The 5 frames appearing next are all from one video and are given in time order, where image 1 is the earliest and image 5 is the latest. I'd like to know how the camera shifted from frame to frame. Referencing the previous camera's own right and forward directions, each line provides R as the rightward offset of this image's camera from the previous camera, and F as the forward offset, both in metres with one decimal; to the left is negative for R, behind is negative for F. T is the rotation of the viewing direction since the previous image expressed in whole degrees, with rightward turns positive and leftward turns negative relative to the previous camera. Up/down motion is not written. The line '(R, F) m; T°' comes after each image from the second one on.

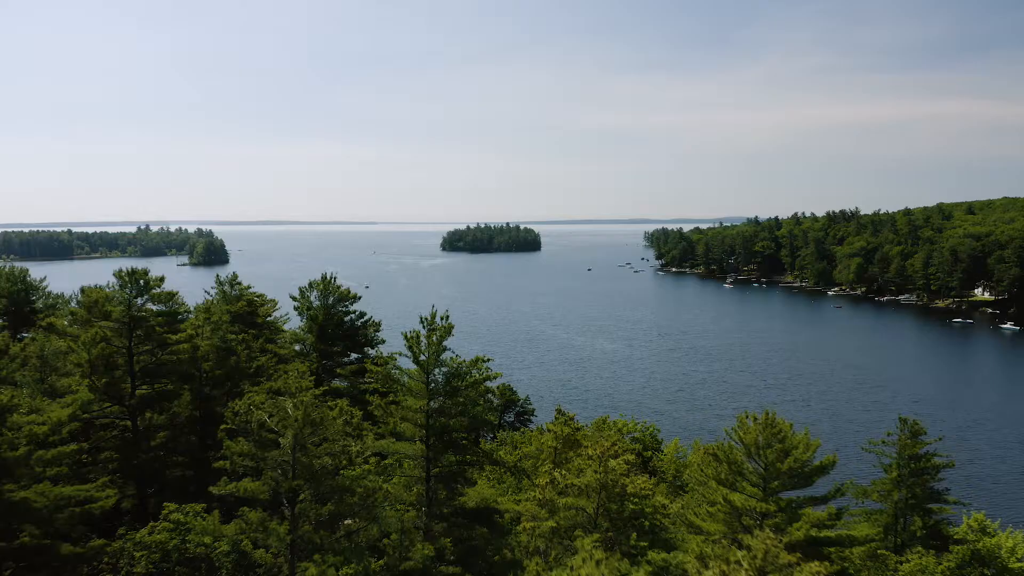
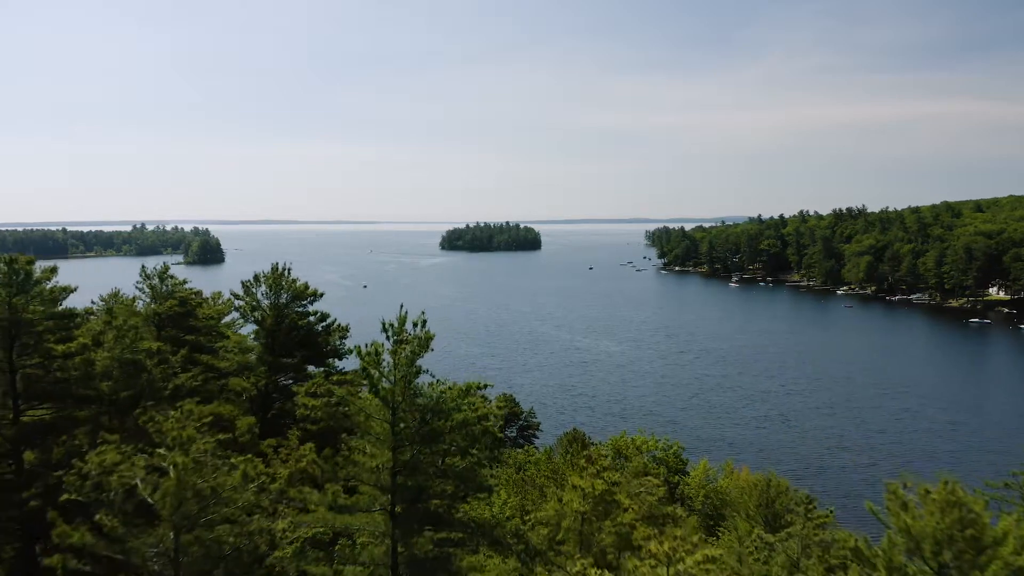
(-0.1, +4.1) m; 0°
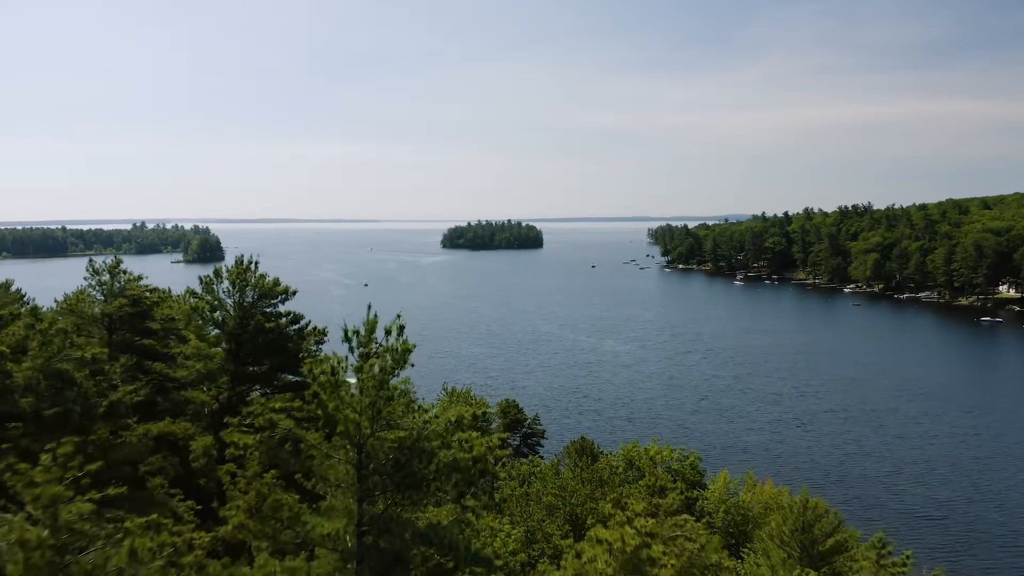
(-0.1, +2.0) m; 0°
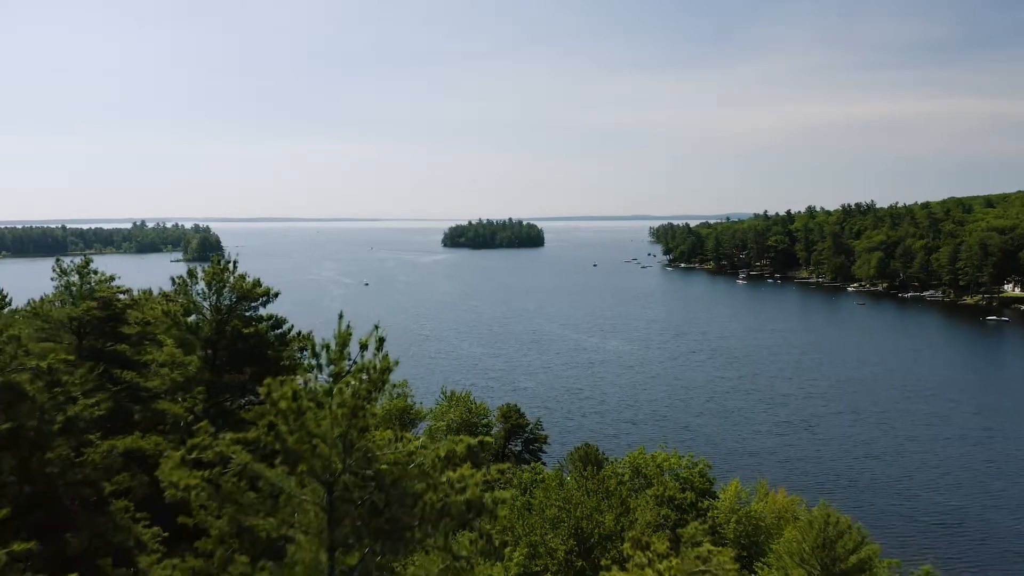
(0.0, +1.0) m; 0°
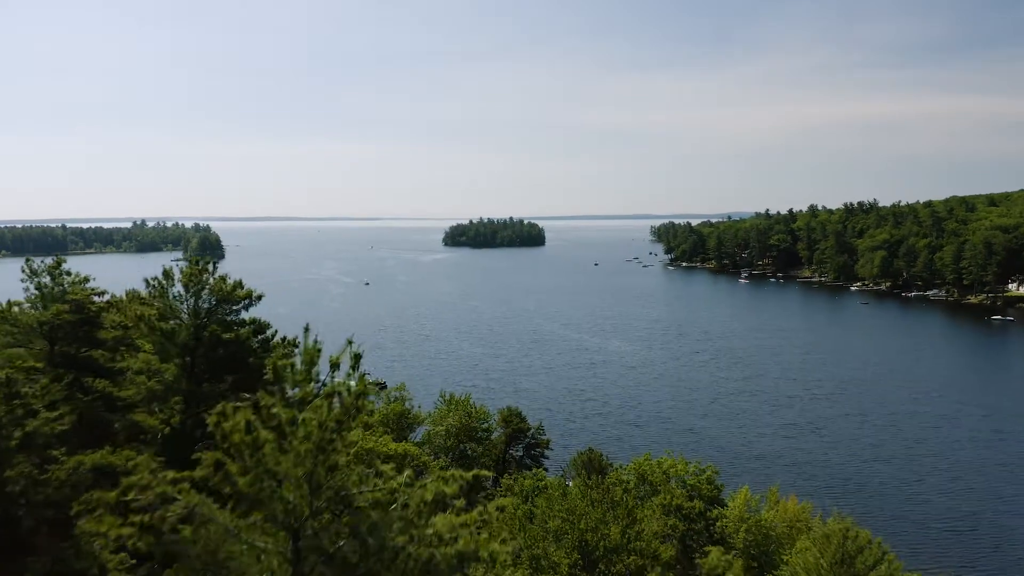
(0.0, +0.8) m; 0°
